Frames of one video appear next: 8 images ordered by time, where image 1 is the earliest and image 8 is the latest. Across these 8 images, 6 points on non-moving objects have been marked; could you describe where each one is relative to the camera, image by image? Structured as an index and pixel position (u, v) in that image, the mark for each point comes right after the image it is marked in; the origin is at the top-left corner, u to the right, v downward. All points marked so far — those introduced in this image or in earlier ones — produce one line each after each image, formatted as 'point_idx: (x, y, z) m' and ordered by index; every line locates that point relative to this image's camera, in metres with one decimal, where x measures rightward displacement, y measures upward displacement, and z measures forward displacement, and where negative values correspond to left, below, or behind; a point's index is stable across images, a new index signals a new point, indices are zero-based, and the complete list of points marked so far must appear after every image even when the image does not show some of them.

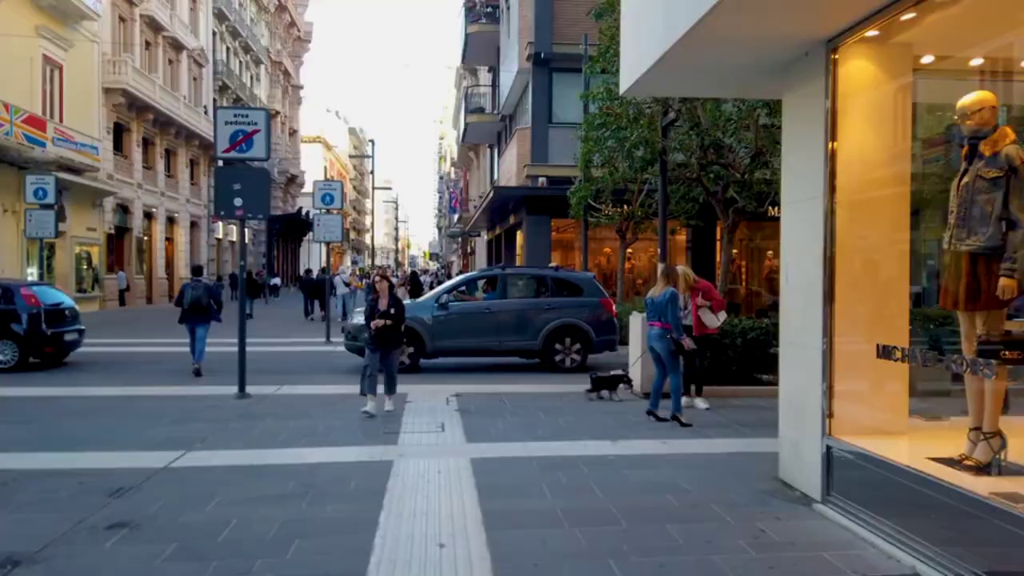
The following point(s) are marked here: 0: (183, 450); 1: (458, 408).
0: (-3.3, -1.6, +8.0) m
1: (-0.7, -1.6, +10.6) m
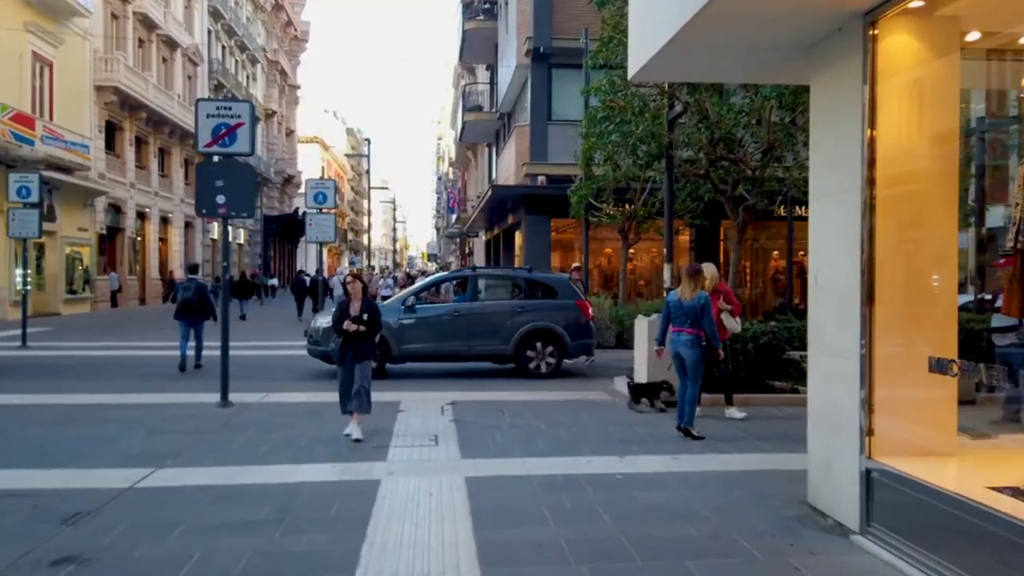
0: (-3.3, -1.6, +7.4) m
1: (-0.7, -1.6, +10.0) m
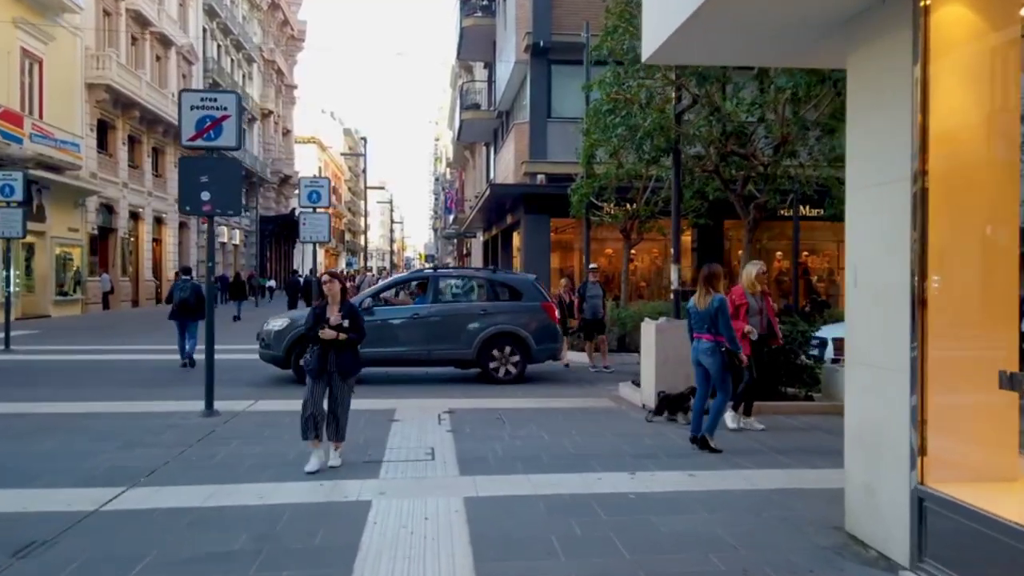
0: (-3.2, -1.7, +6.8) m
1: (-0.7, -1.6, +9.4) m
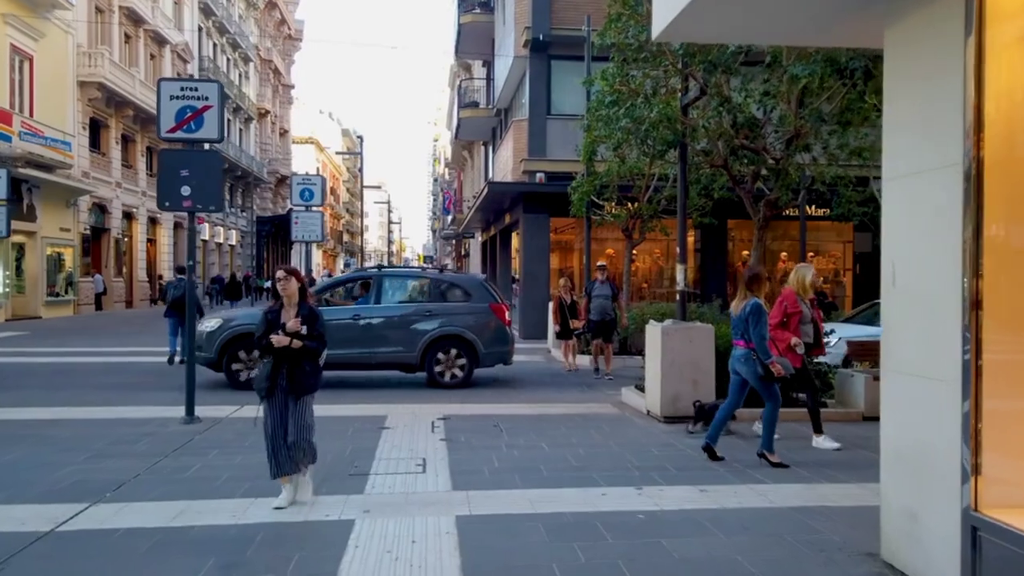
0: (-3.3, -1.7, +6.2) m
1: (-0.7, -1.6, +8.8) m
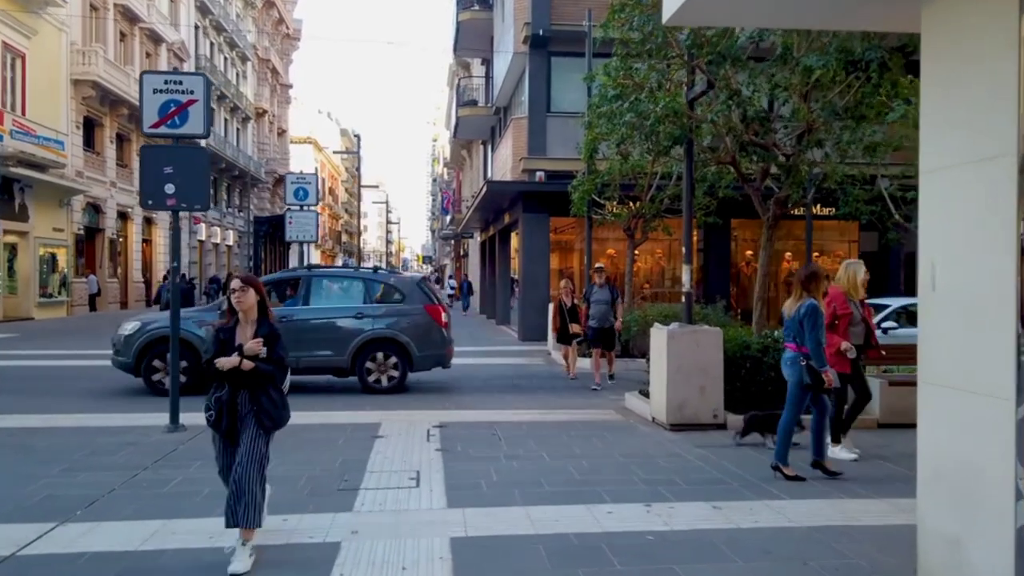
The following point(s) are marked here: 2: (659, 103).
0: (-3.3, -1.7, +5.8) m
1: (-0.7, -1.6, +8.4) m
2: (+1.8, +2.3, +9.9) m
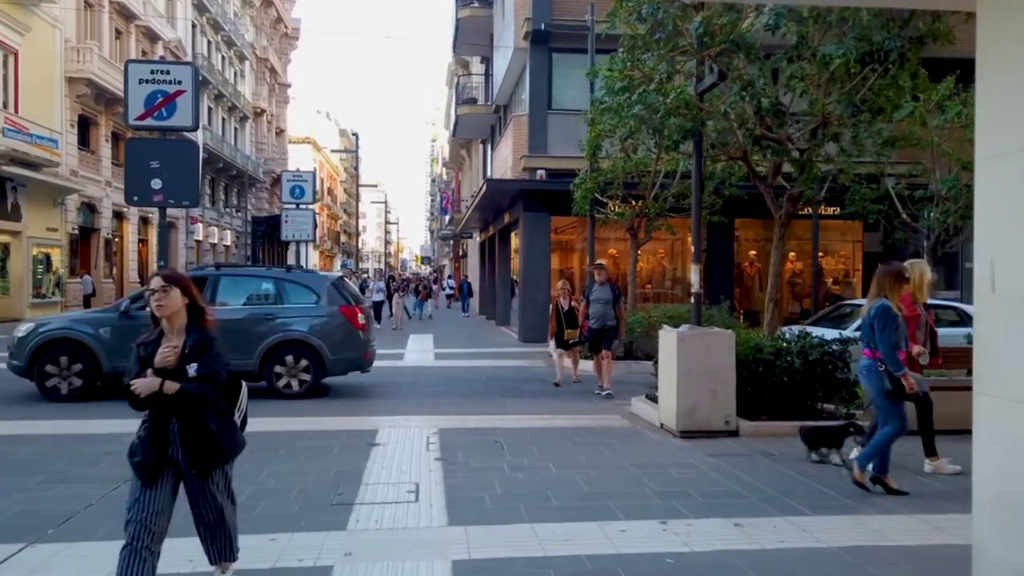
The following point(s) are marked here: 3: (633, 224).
0: (-3.2, -1.7, +5.4) m
1: (-0.7, -1.7, +8.0) m
2: (+1.8, +2.2, +9.5) m
3: (+2.7, +1.4, +17.6) m
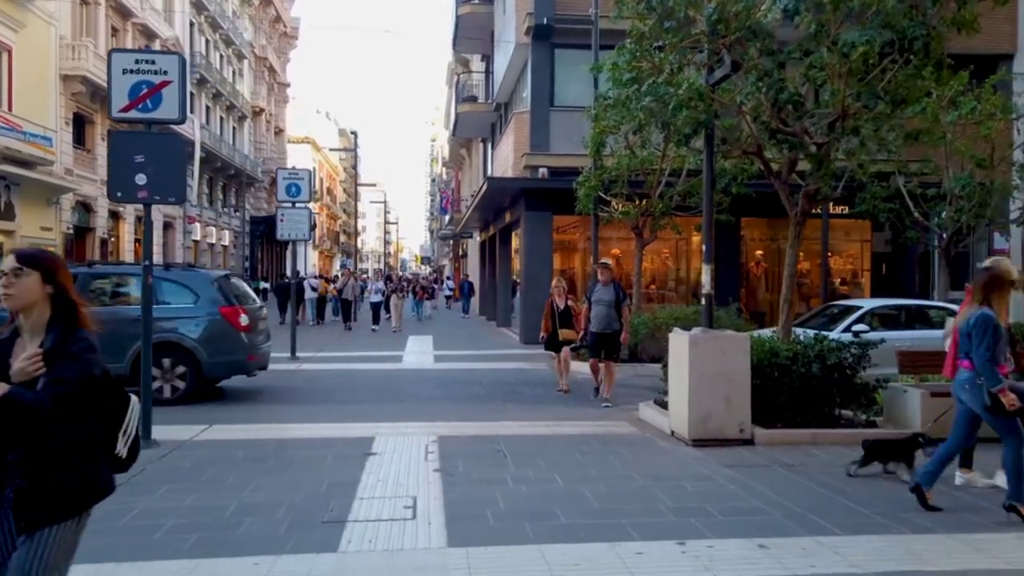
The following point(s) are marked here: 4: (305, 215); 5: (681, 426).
0: (-3.2, -1.7, +4.9) m
1: (-0.7, -1.7, +7.5) m
2: (+1.9, +2.2, +9.0) m
3: (+2.7, +1.4, +17.2) m
4: (-4.7, +1.6, +18.2) m
5: (+1.8, -1.5, +8.8) m
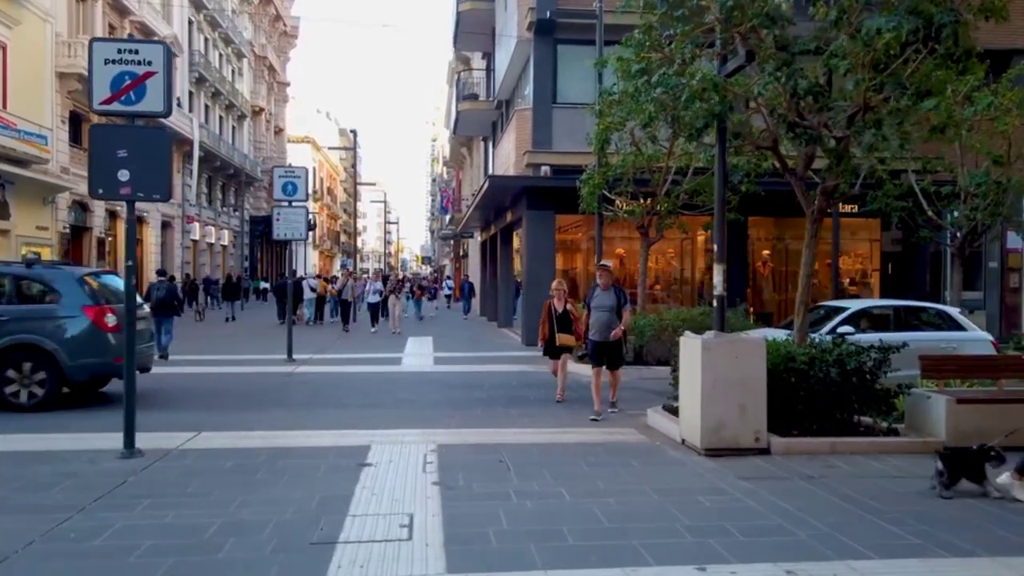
0: (-3.2, -1.7, +4.5) m
1: (-0.6, -1.7, +7.1) m
2: (+1.9, +2.2, +8.6) m
3: (+2.7, +1.4, +16.7) m
4: (-4.6, +1.6, +17.8) m
5: (+1.9, -1.5, +8.4) m
